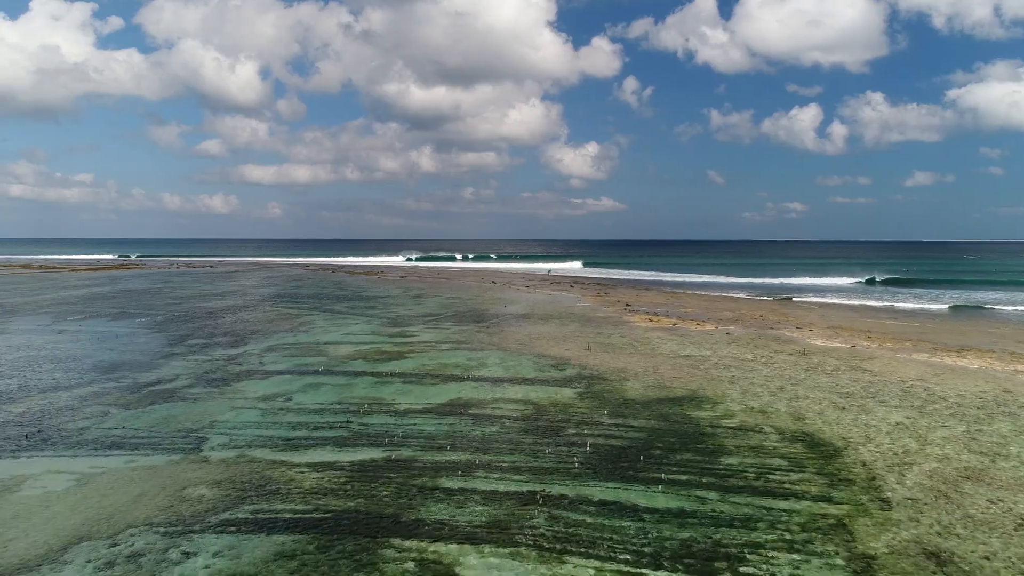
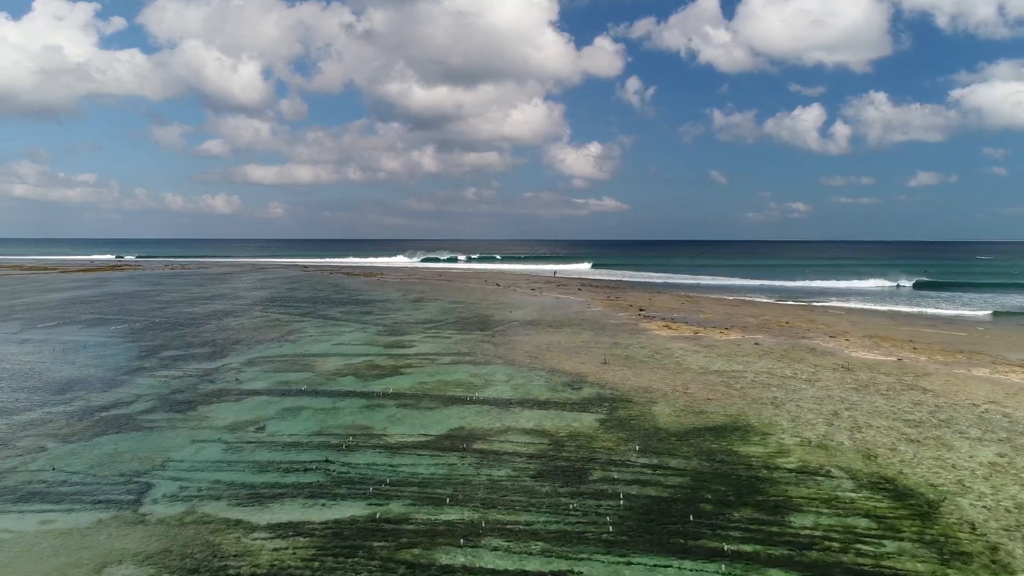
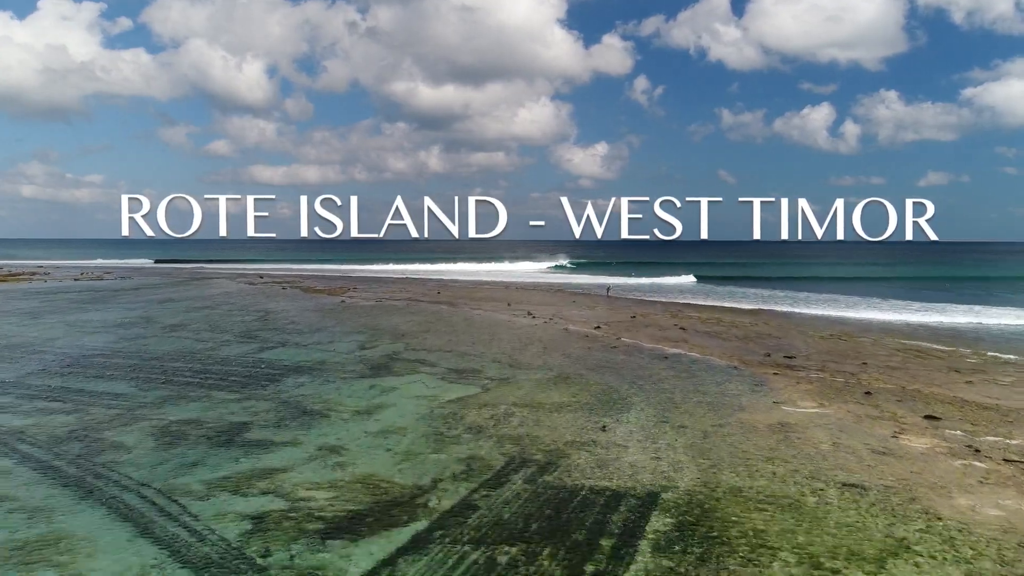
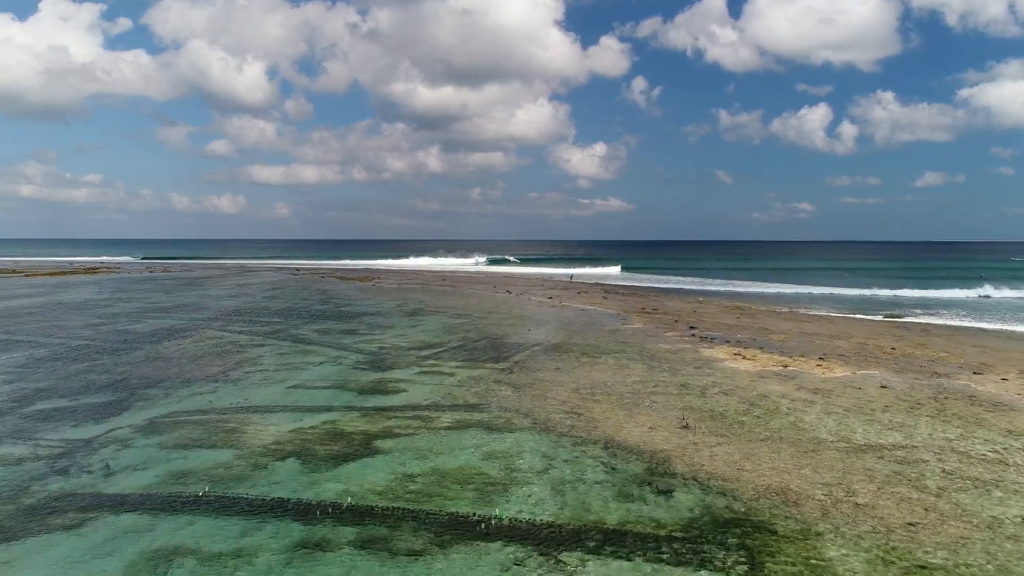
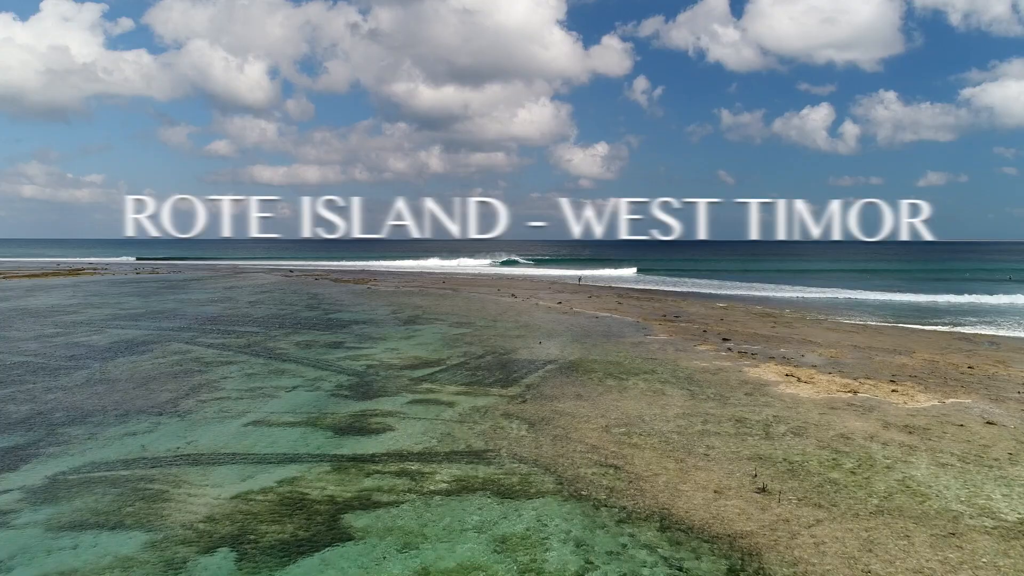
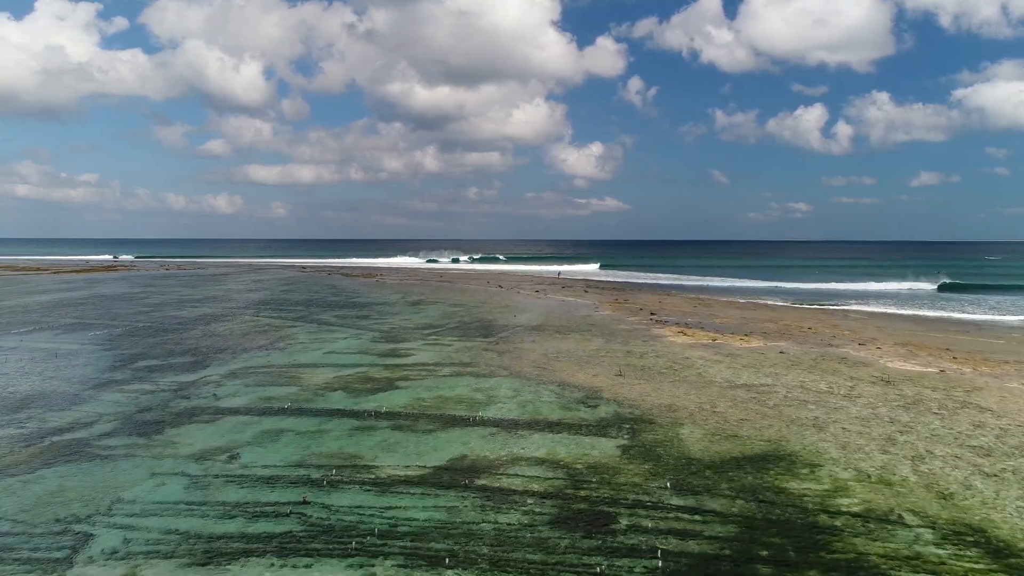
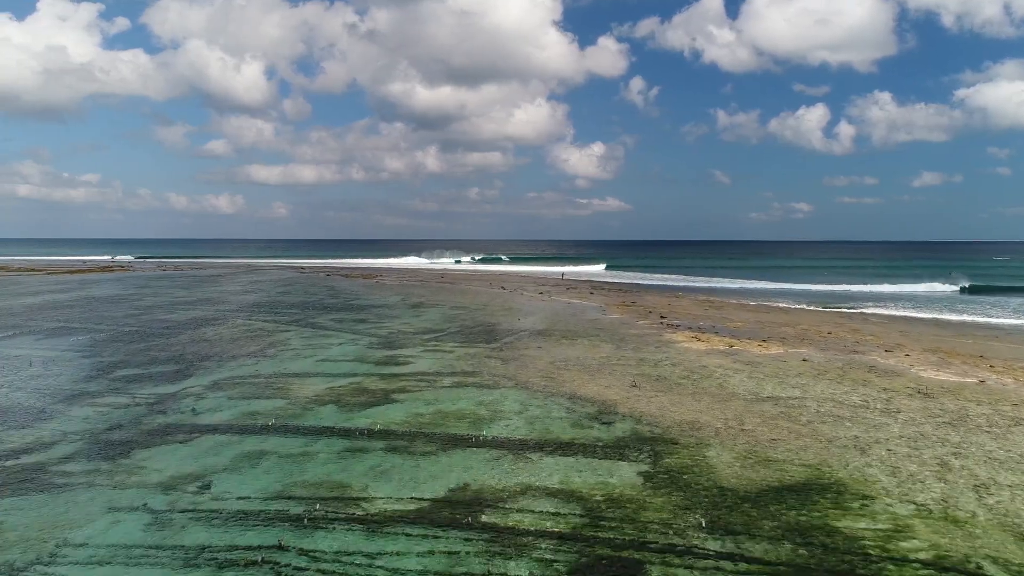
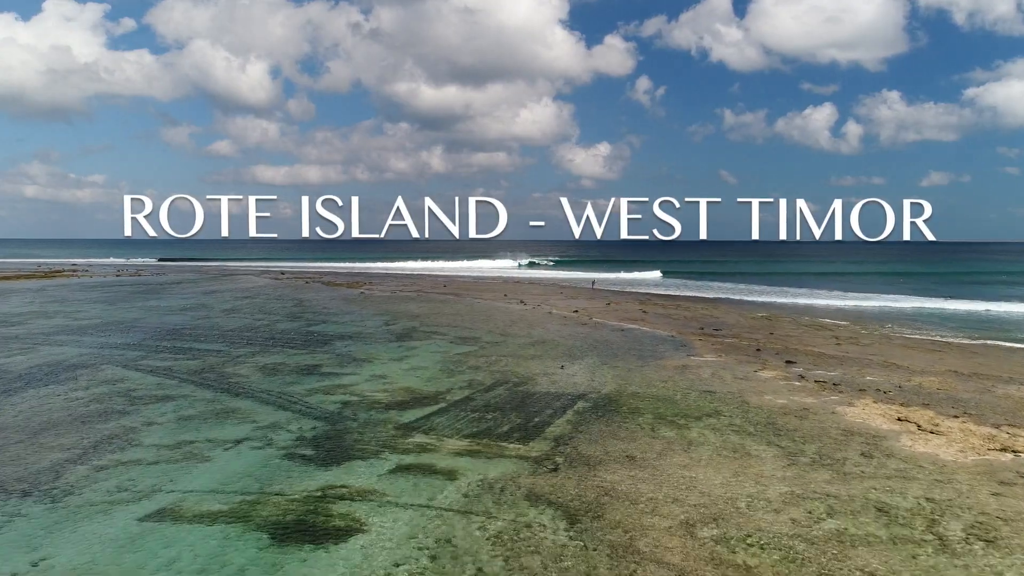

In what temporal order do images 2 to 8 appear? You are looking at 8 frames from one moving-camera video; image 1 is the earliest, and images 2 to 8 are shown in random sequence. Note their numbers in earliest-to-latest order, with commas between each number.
2, 6, 7, 4, 5, 8, 3
